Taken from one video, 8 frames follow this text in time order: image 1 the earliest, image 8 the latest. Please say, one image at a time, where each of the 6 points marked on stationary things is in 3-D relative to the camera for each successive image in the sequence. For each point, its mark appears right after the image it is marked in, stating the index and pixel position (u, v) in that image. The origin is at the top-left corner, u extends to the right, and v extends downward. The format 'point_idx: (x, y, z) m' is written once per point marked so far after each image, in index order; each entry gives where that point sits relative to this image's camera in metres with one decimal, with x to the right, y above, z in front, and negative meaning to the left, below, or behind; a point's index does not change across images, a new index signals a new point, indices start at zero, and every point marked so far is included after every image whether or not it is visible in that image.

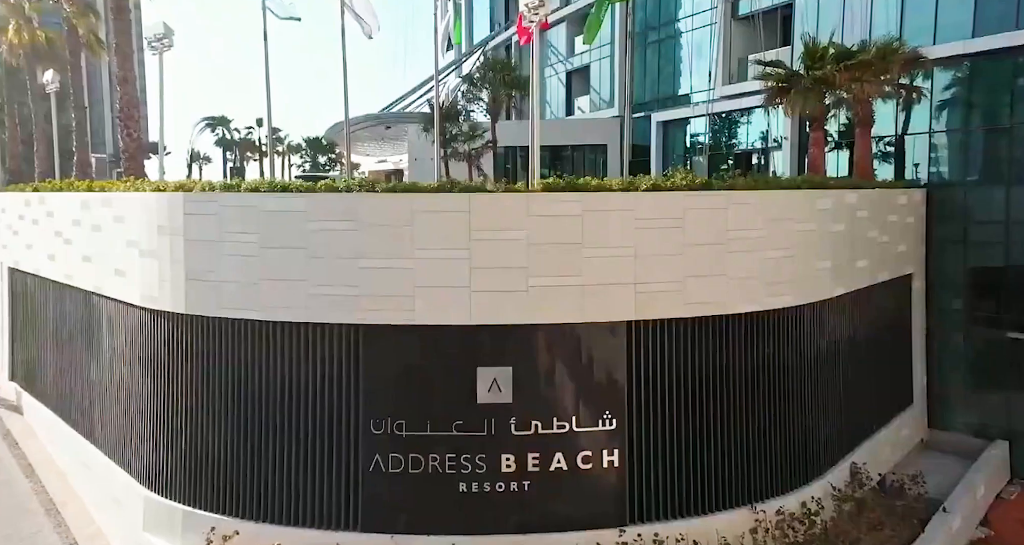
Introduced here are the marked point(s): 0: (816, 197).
0: (+4.5, +1.1, +11.9) m
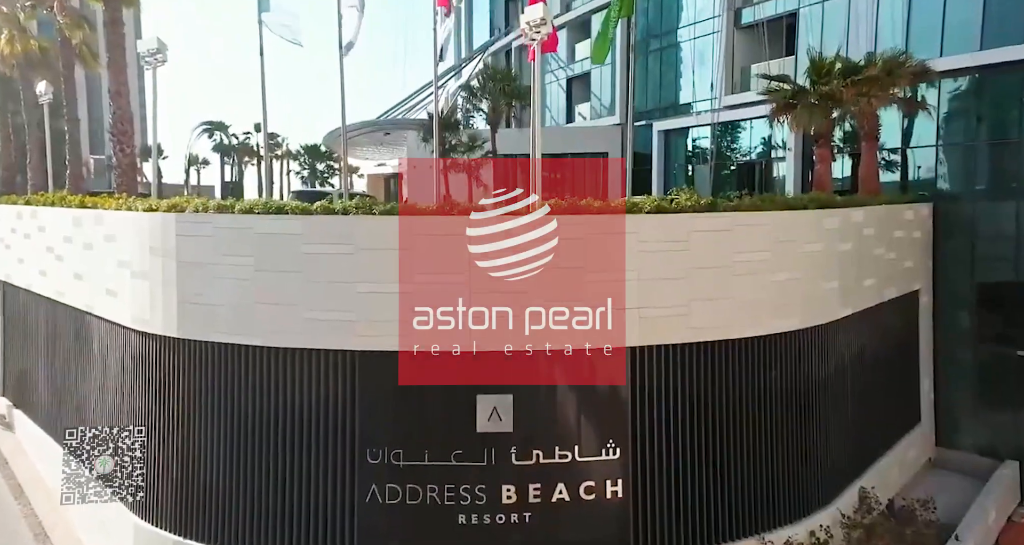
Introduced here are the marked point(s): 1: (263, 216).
0: (+4.5, +0.8, +11.6) m
1: (-3.2, +0.7, +10.2) m
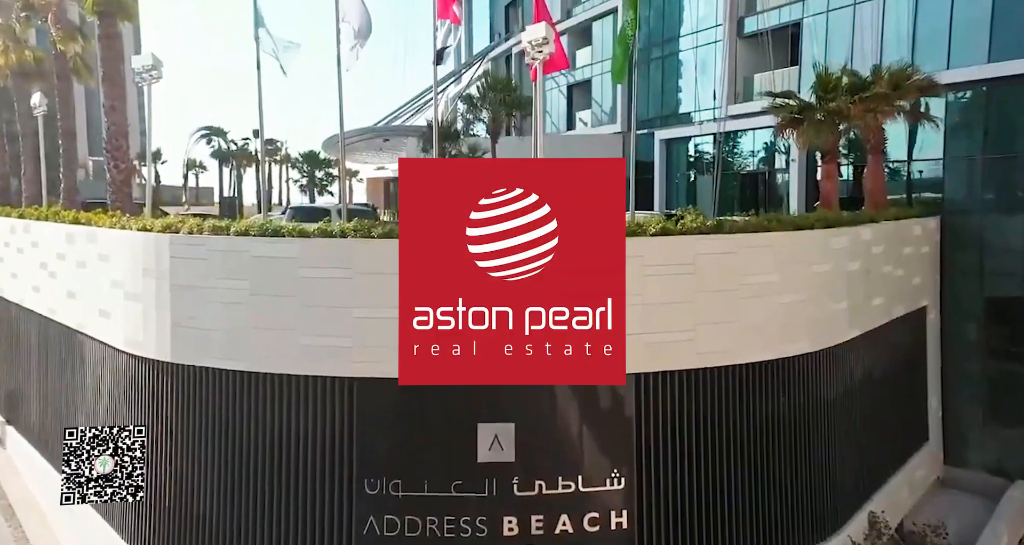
0: (+4.5, +0.5, +11.4) m
1: (-3.2, +0.4, +10.0) m
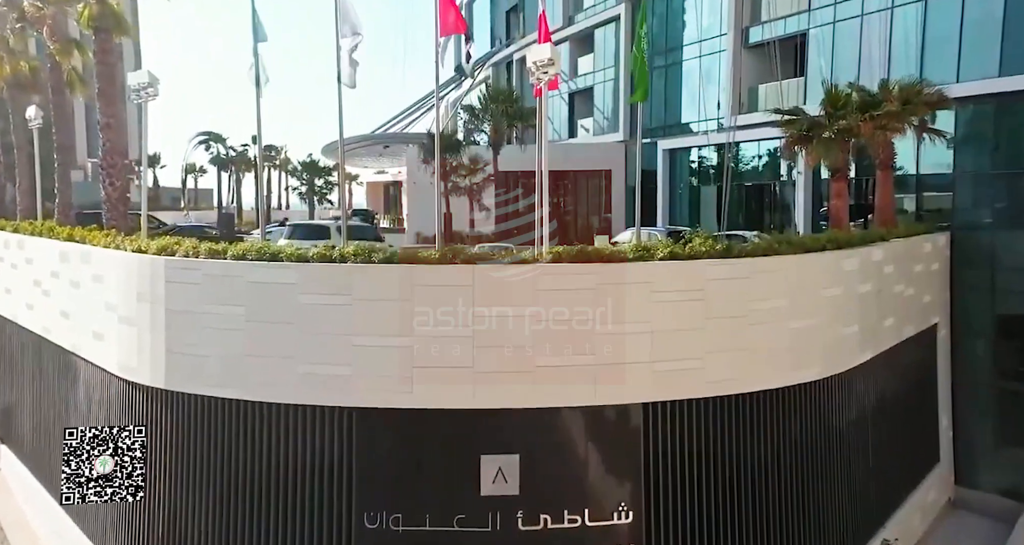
0: (+4.6, +0.2, +11.1) m
1: (-3.1, +0.1, +9.7) m
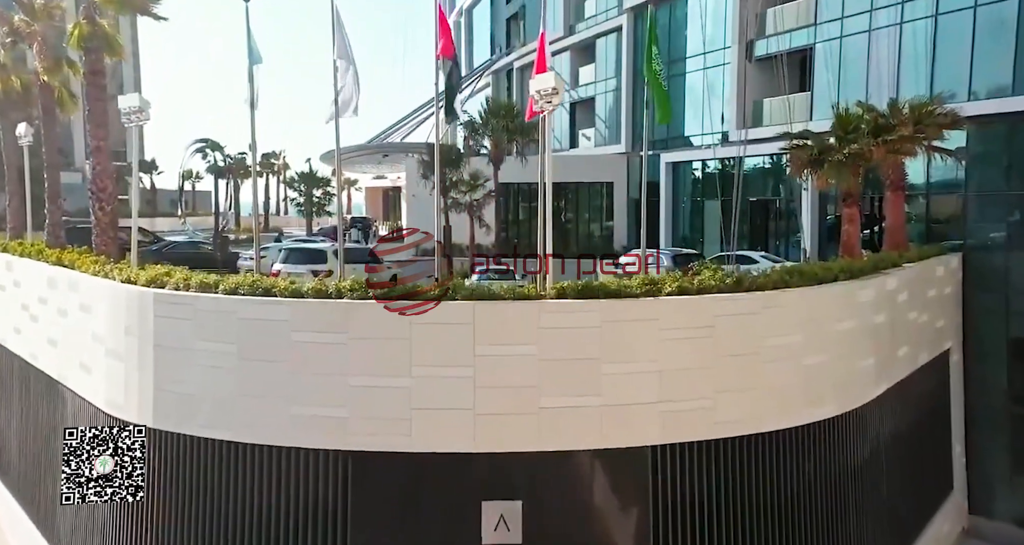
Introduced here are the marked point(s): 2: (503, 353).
0: (+4.6, -0.2, +10.7) m
1: (-3.1, -0.3, +9.3) m
2: (-0.1, -0.9, +8.9) m
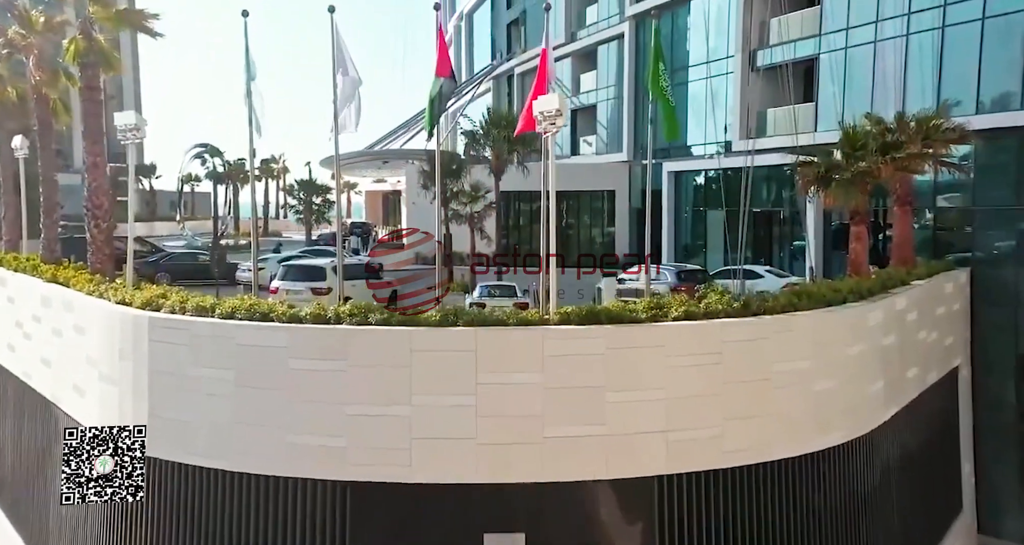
0: (+4.6, -0.5, +10.5) m
1: (-3.0, -0.6, +9.1) m
2: (-0.1, -1.2, +8.7) m
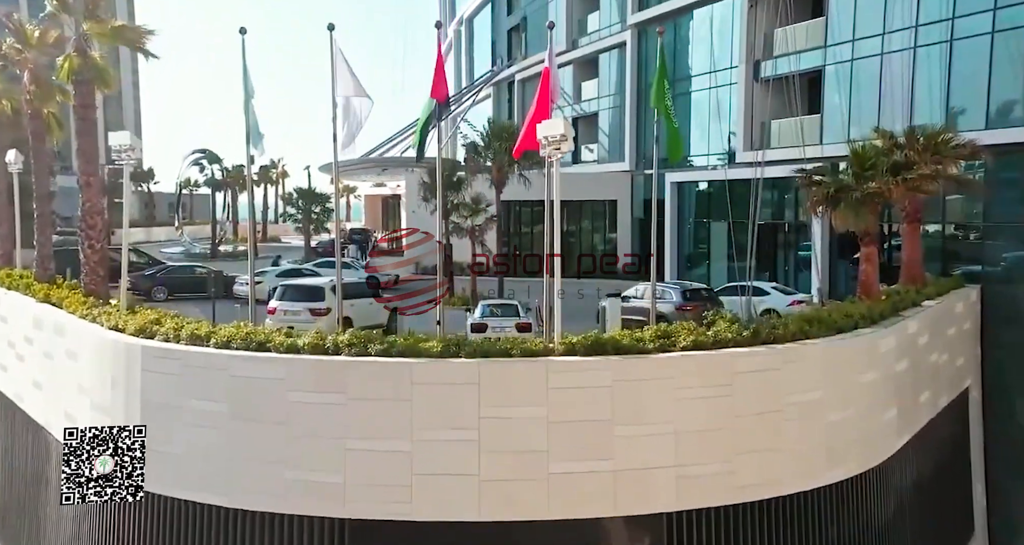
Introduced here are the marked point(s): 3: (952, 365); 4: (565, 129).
0: (+4.7, -0.8, +10.2) m
1: (-3.0, -0.9, +8.8) m
2: (0.0, -1.5, +8.4) m
3: (+7.2, -1.5, +13.2) m
4: (+0.6, +1.7, +9.4) m
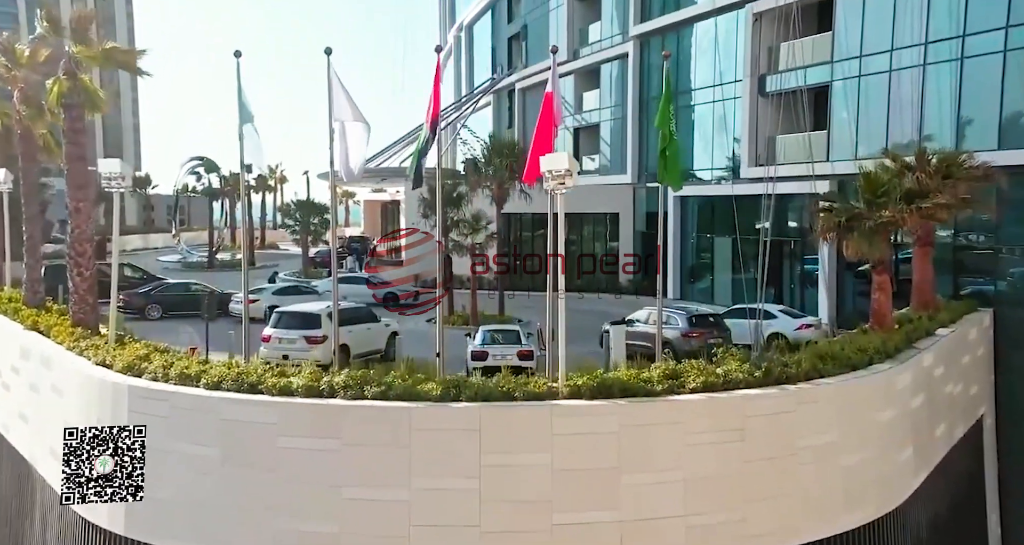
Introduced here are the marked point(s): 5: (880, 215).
0: (+4.7, -1.3, +9.8) m
1: (-3.0, -1.3, +8.4) m
2: (0.0, -1.9, +8.0) m
3: (+7.3, -2.0, +12.8) m
4: (+0.6, +1.3, +9.1) m
5: (+6.0, +1.1, +13.1) m
